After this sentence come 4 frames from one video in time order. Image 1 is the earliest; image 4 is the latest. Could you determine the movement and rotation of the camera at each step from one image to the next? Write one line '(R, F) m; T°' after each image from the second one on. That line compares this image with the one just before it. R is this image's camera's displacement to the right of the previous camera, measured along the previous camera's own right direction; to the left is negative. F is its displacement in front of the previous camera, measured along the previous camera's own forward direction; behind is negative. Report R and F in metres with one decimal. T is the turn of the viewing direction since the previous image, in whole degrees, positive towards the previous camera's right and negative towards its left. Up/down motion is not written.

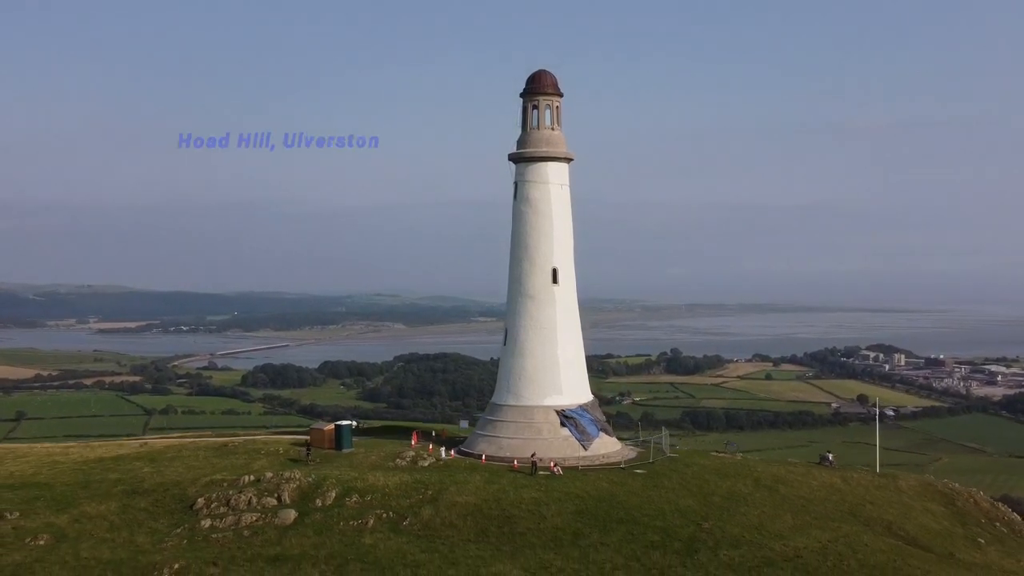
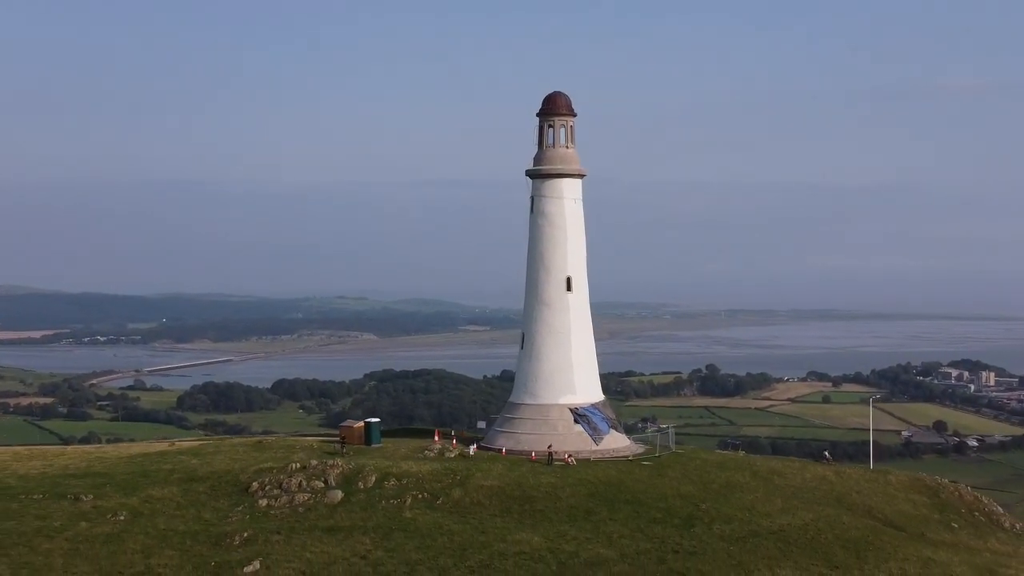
(-0.2, -3.2) m; -1°
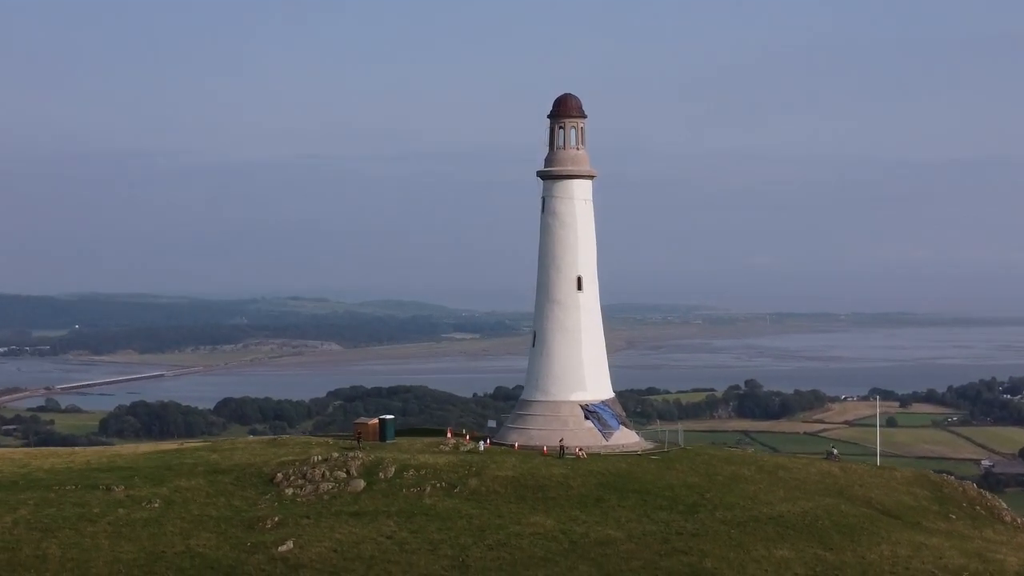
(-0.1, -1.5) m; 0°
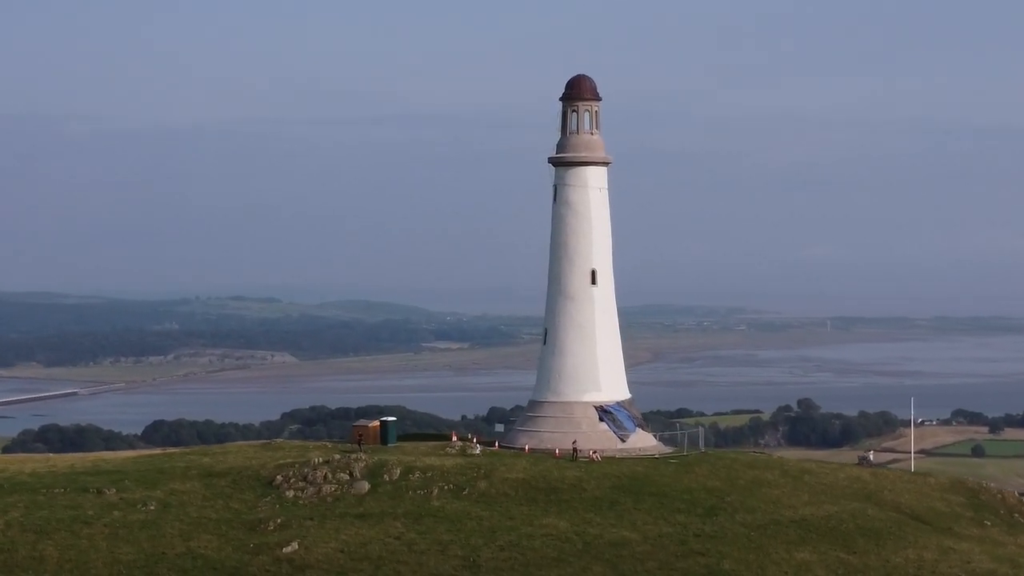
(-0.1, +0.7) m; 0°
